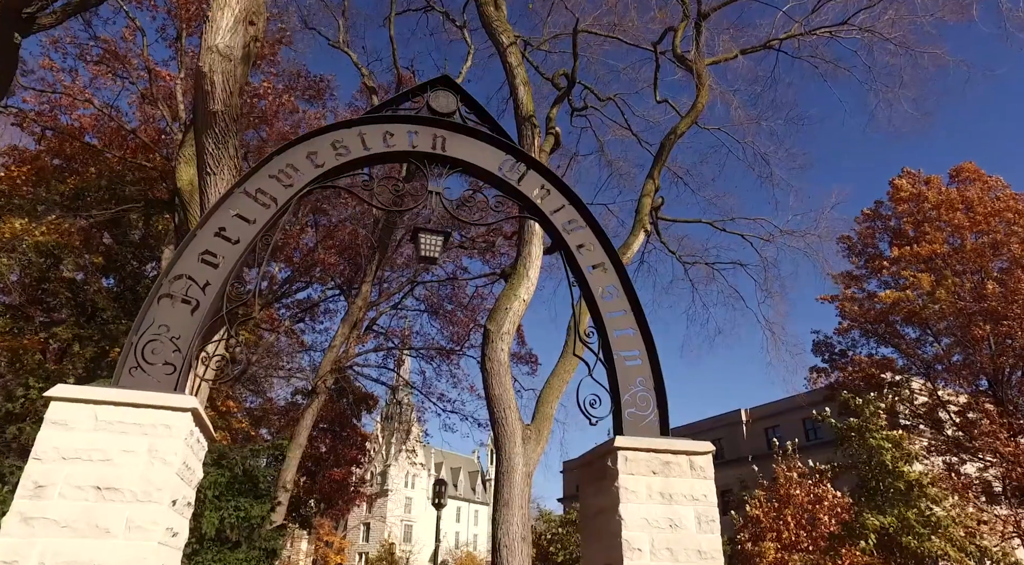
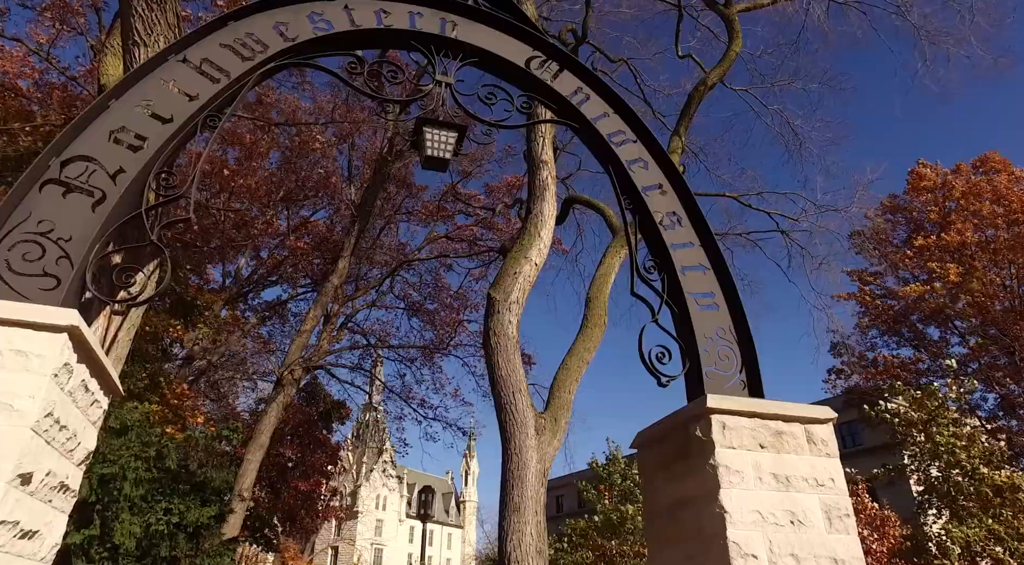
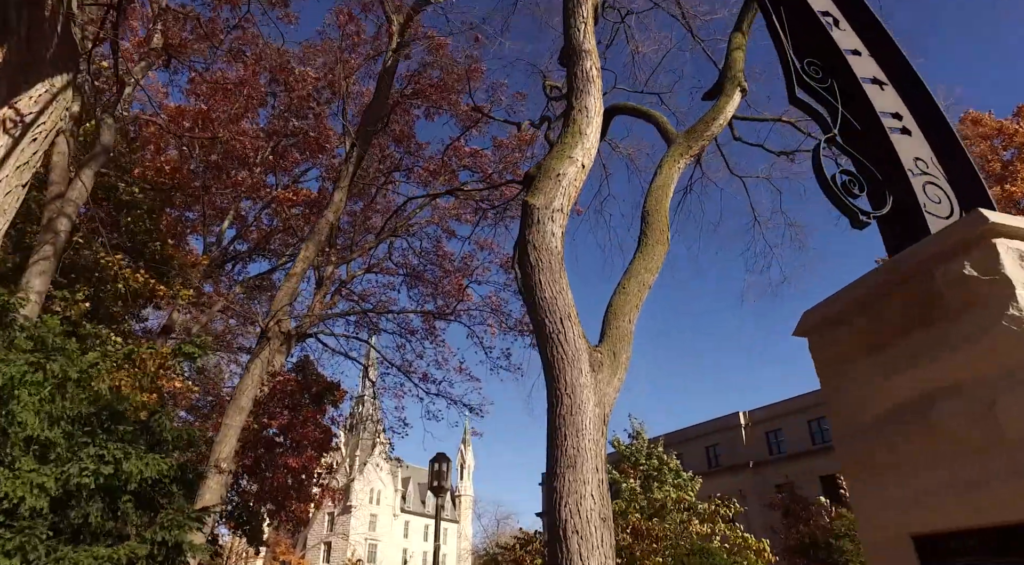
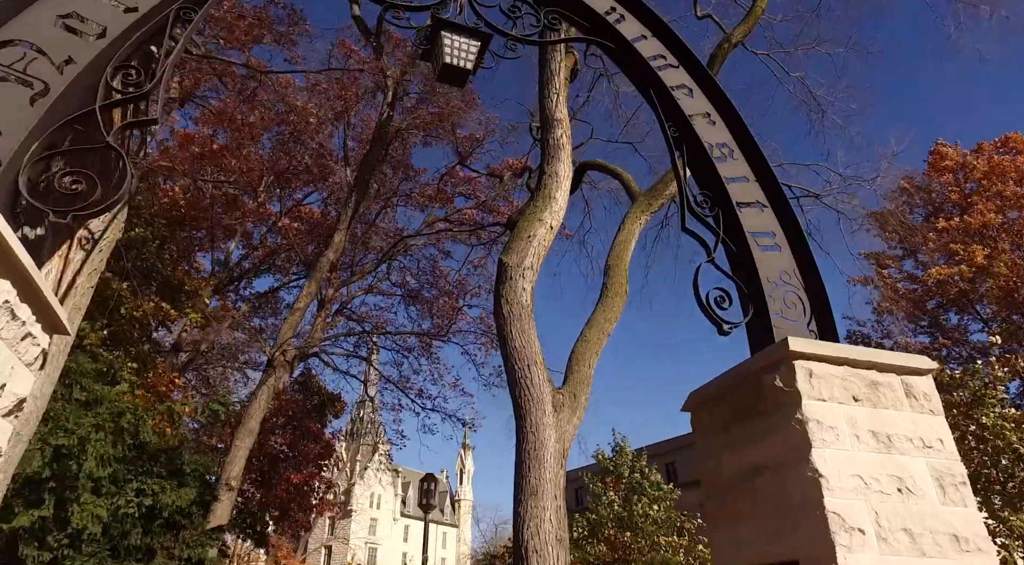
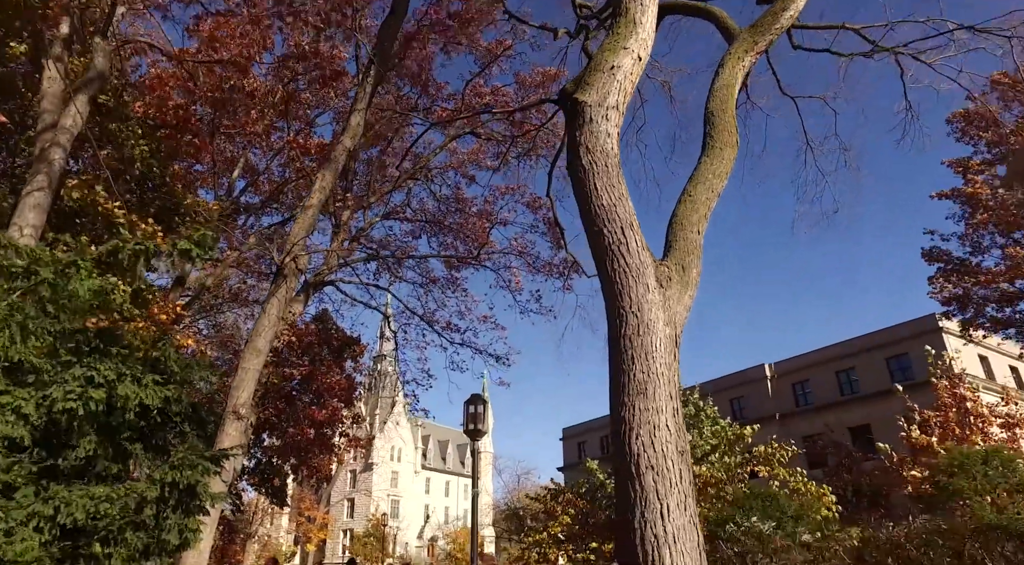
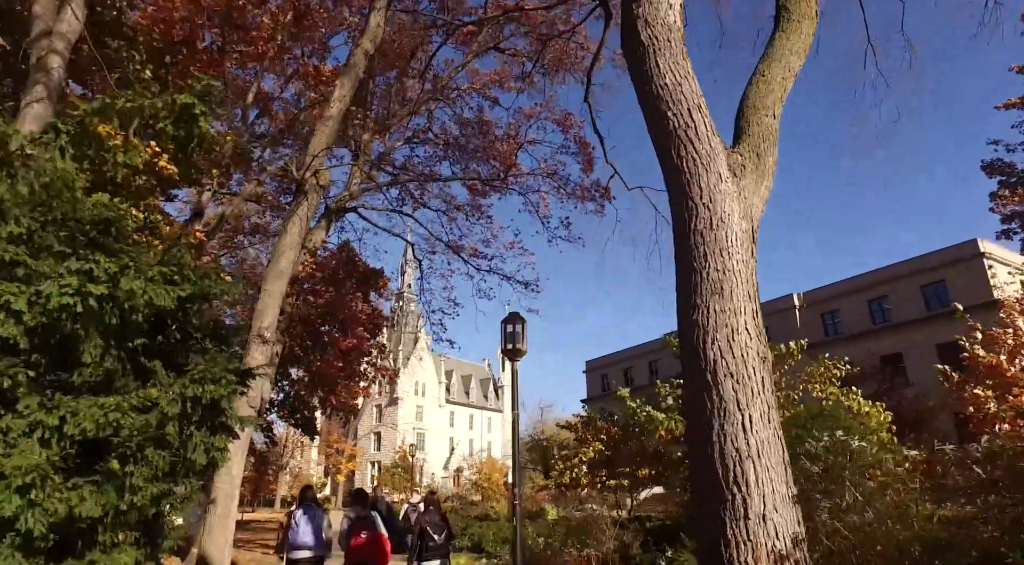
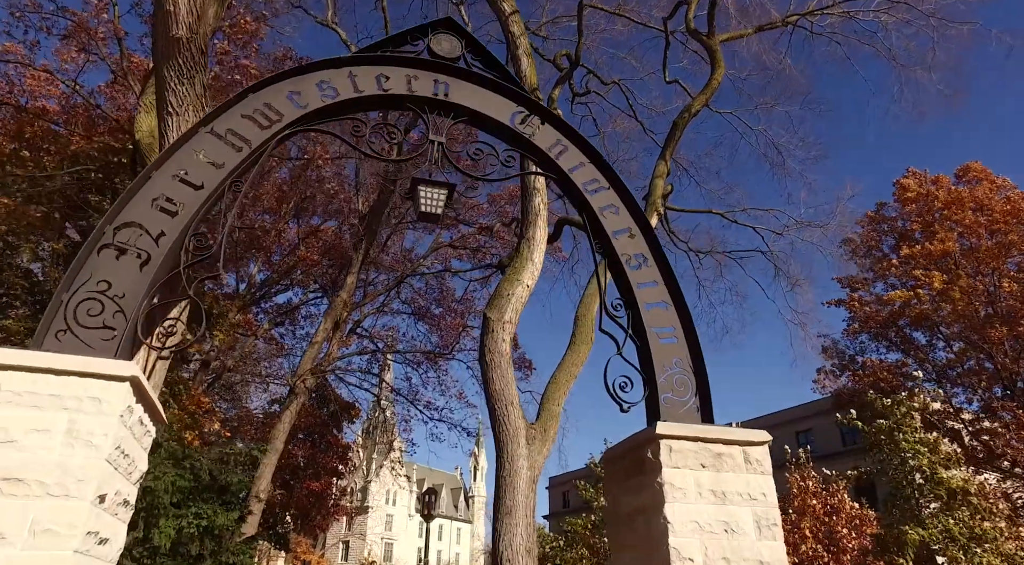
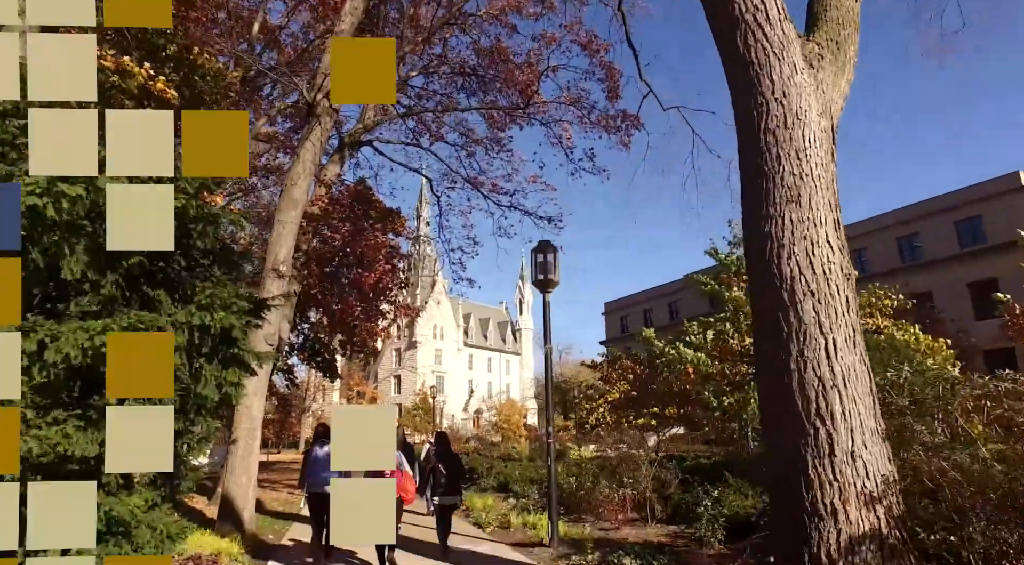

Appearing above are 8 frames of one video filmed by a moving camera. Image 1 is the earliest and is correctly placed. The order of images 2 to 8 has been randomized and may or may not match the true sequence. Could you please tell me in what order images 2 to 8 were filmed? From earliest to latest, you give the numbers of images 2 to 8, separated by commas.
7, 2, 4, 3, 5, 6, 8
